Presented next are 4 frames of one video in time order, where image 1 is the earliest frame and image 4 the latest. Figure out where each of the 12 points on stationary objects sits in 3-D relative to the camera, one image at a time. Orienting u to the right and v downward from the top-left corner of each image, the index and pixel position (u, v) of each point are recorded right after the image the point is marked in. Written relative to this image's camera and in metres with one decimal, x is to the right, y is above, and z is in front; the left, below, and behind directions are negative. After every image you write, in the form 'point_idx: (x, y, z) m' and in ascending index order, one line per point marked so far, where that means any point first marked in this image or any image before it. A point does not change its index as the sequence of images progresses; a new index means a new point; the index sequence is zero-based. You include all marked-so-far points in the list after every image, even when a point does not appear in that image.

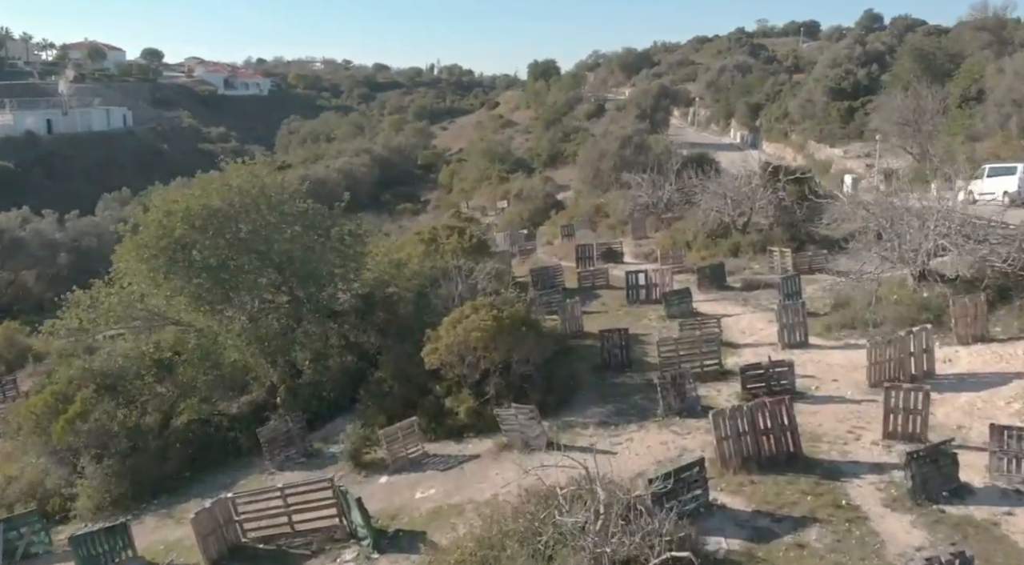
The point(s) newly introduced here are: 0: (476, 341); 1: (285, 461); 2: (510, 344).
0: (-0.6, -1.0, +16.0) m
1: (-3.9, -3.1, +16.6) m
2: (0.0, -1.0, +16.3) m
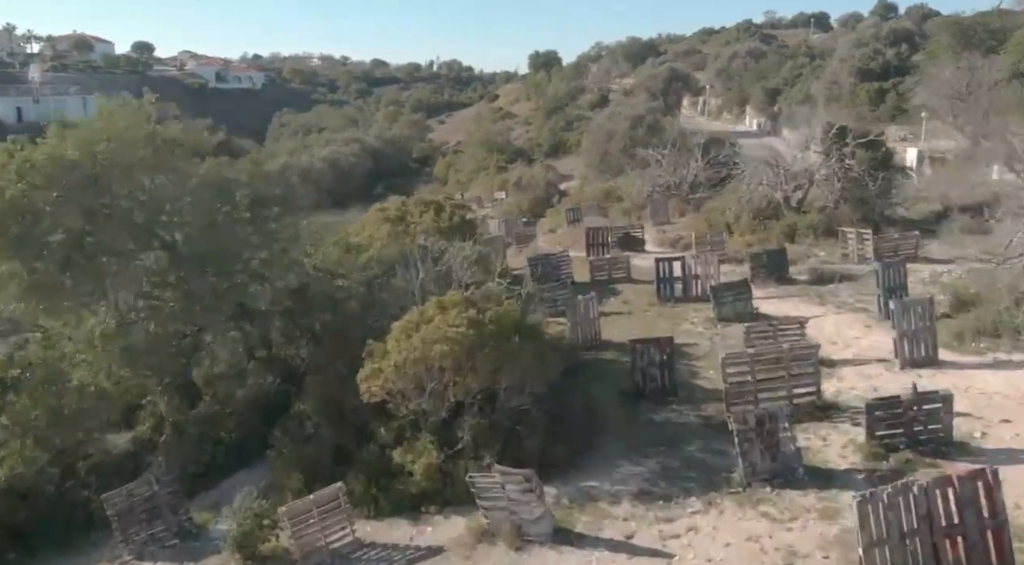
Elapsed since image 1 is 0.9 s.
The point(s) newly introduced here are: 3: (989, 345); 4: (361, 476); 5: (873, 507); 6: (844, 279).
0: (-0.7, -0.8, +10.1) m
1: (-4.0, -2.9, +10.8) m
2: (-0.2, -0.9, +10.4) m
3: (+6.3, -0.8, +12.9) m
4: (-1.6, -2.1, +10.5) m
5: (+2.7, -1.7, +7.1) m
6: (+6.0, +0.1, +17.6) m
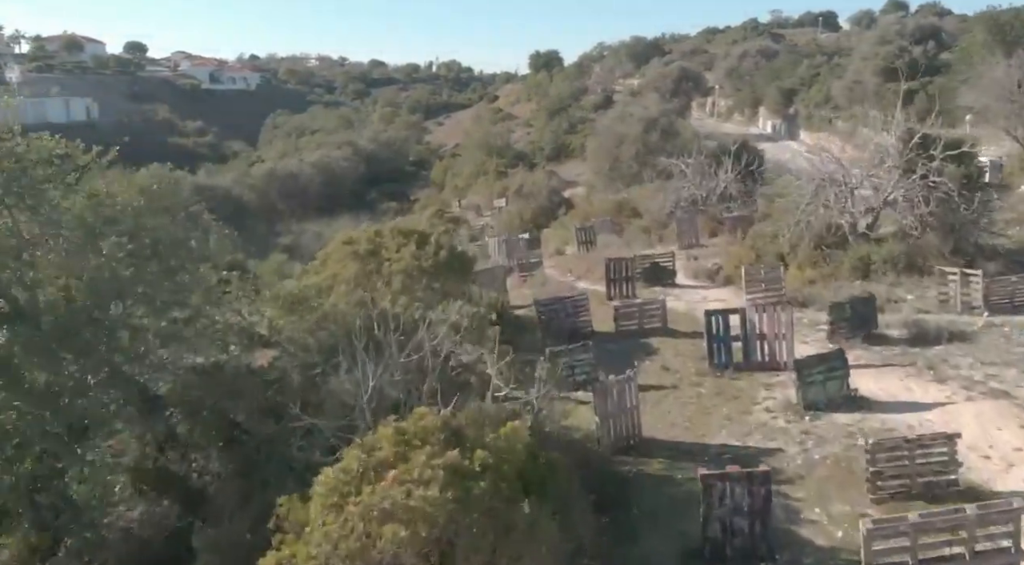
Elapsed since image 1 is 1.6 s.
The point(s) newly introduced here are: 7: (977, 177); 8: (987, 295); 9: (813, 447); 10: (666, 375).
0: (-0.7, -1.6, +5.9) m
1: (-4.0, -3.7, +6.5) m
2: (-0.1, -1.7, +6.2) m
3: (+6.4, -1.6, +8.6) m
4: (-1.6, -2.9, +6.2) m
5: (+2.7, -2.5, +2.8) m
6: (+6.1, -0.8, +13.3) m
7: (+8.8, +2.0, +18.4) m
8: (+7.1, -0.2, +14.5) m
9: (+3.1, -1.7, +10.0) m
10: (+2.1, -1.2, +12.9) m
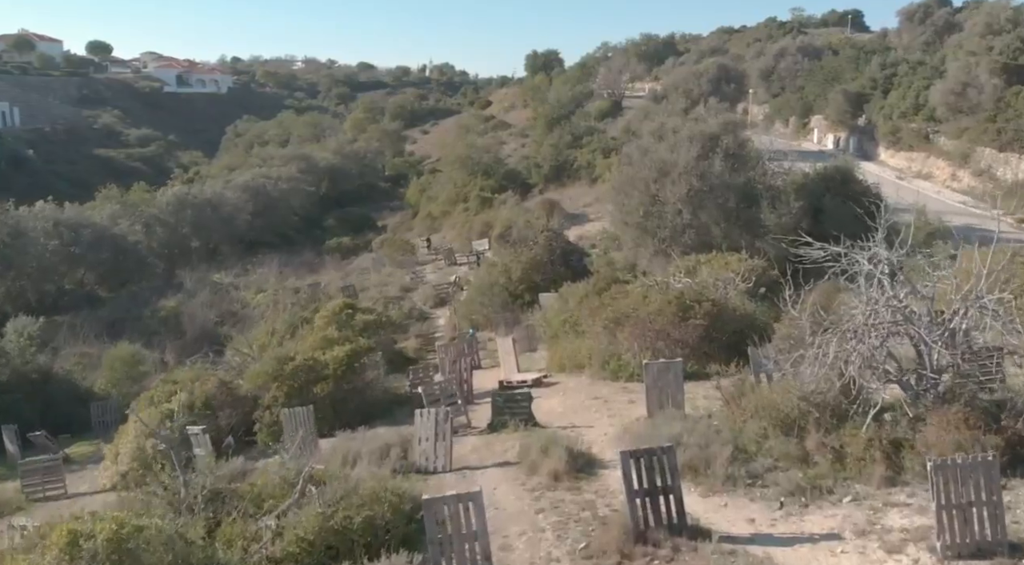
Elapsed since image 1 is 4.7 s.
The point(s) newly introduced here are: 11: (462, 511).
0: (-1.3, -4.6, -10.4) m
1: (-4.6, -6.7, -9.8) m
2: (-0.7, -4.7, -10.1) m
3: (+5.8, -4.7, -7.7) m
4: (-2.2, -5.9, -10.1) m
5: (+2.2, -5.5, -13.4) m
6: (+5.5, -3.8, -2.9) m
7: (+8.2, -1.1, +2.1) m
8: (+6.5, -3.3, -1.8) m
9: (+2.5, -4.7, -6.3) m
10: (+1.5, -4.3, -3.4) m
11: (-0.8, -2.1, +10.3) m
